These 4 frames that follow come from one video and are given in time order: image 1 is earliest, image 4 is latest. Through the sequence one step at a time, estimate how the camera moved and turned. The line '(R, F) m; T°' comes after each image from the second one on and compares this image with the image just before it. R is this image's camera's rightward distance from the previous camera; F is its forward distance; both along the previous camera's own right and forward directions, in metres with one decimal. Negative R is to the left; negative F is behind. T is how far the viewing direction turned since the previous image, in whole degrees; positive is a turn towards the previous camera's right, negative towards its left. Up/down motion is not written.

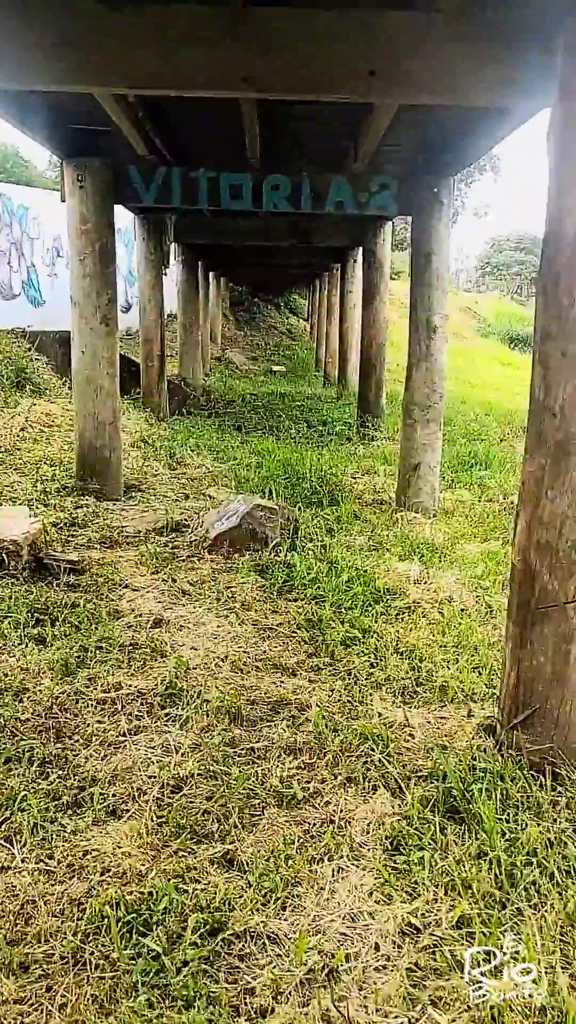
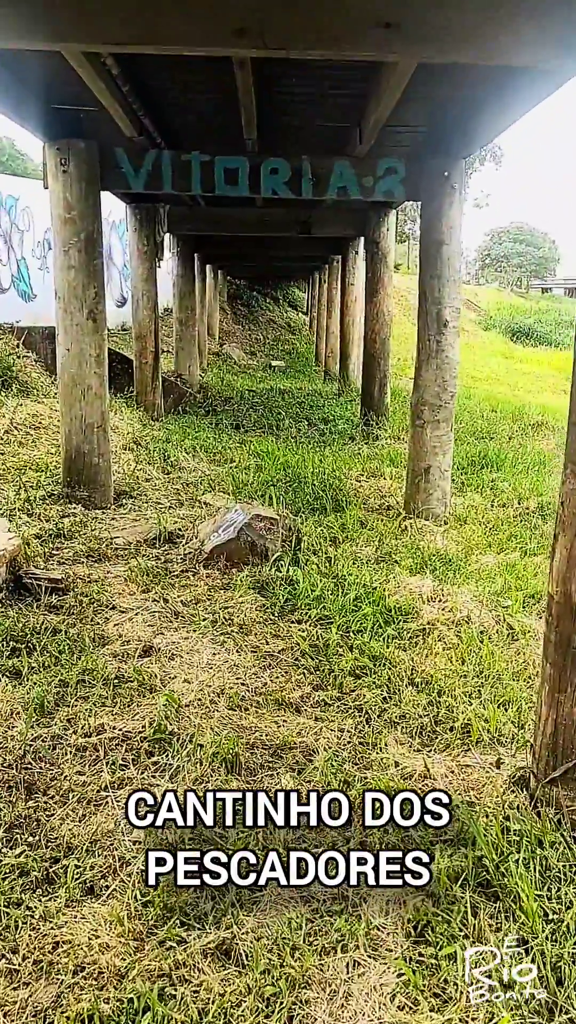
(0.0, +0.4) m; 0°
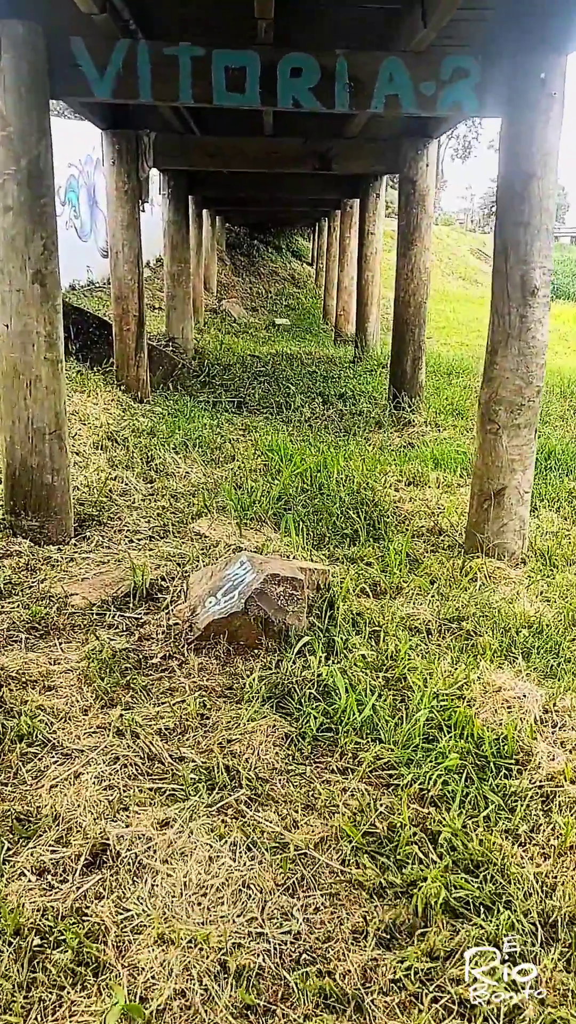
(-0.1, +1.4) m; 0°
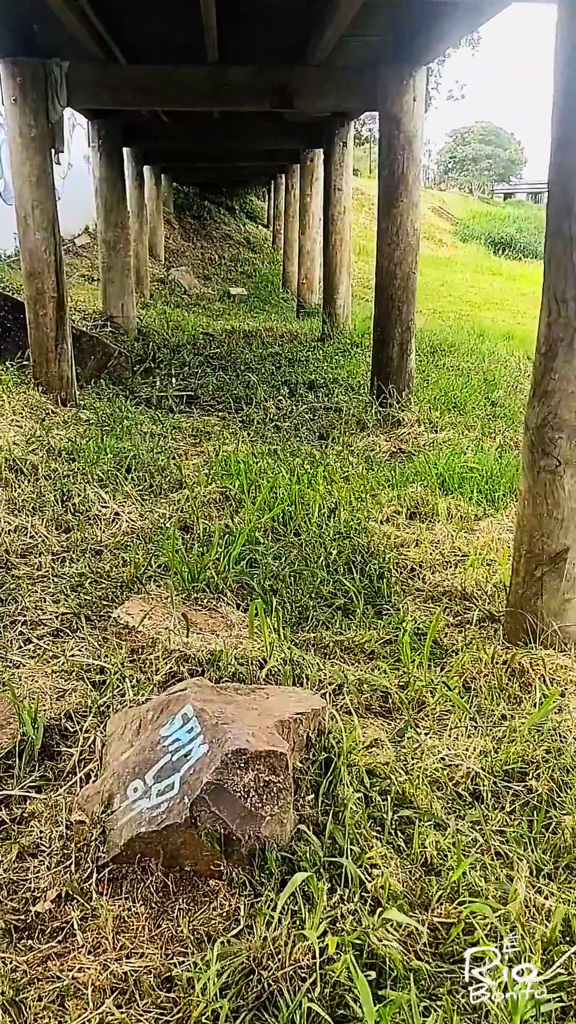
(0.0, +1.2) m; +2°
